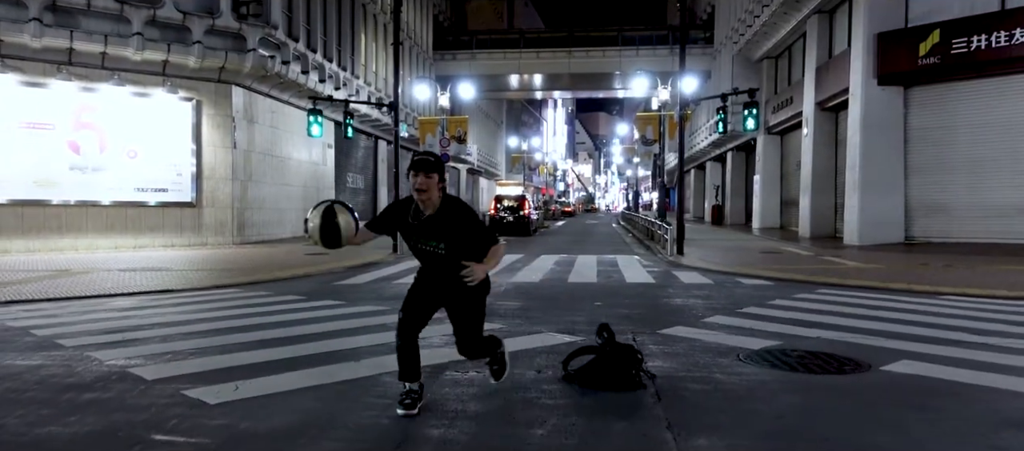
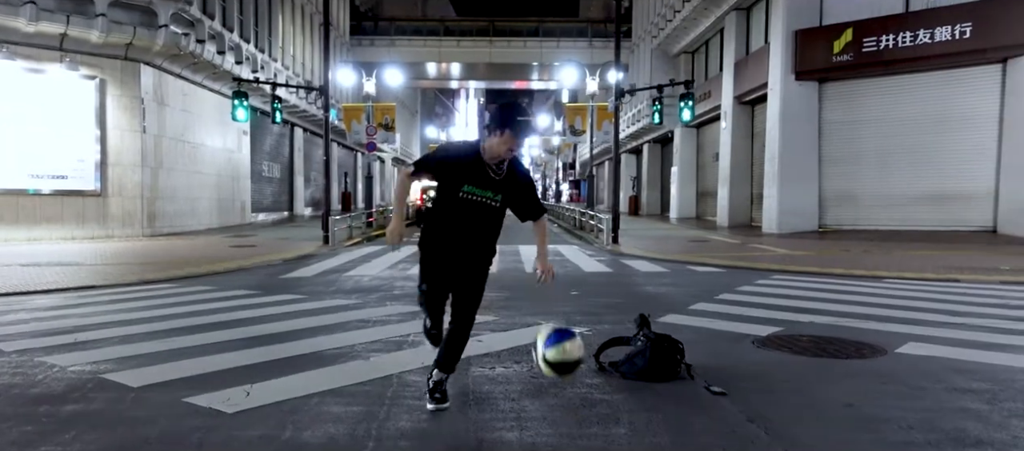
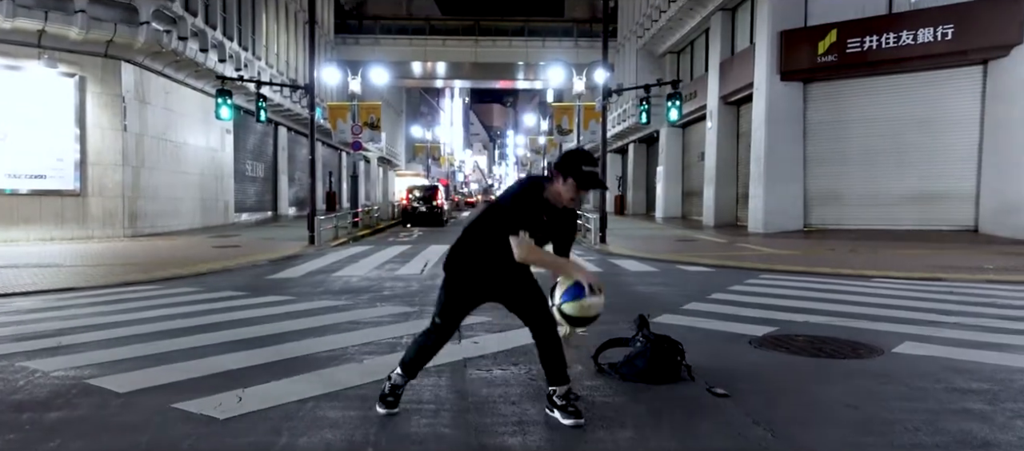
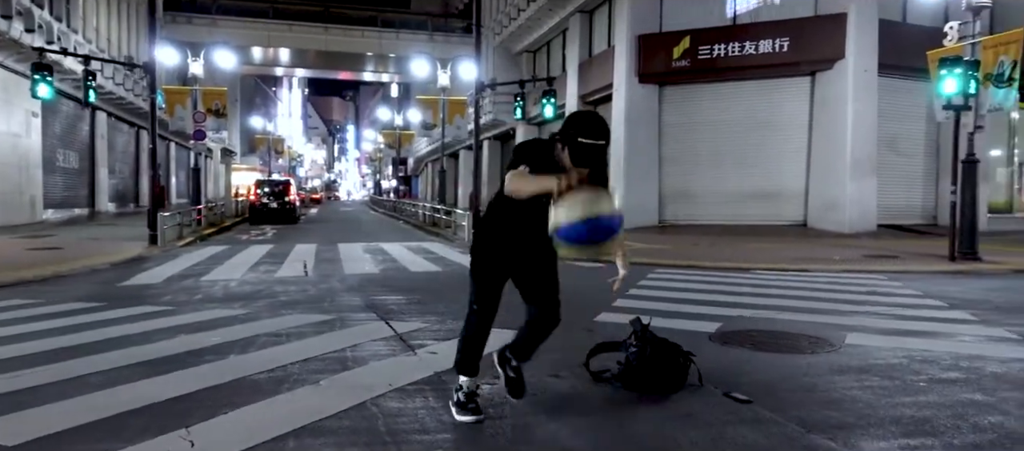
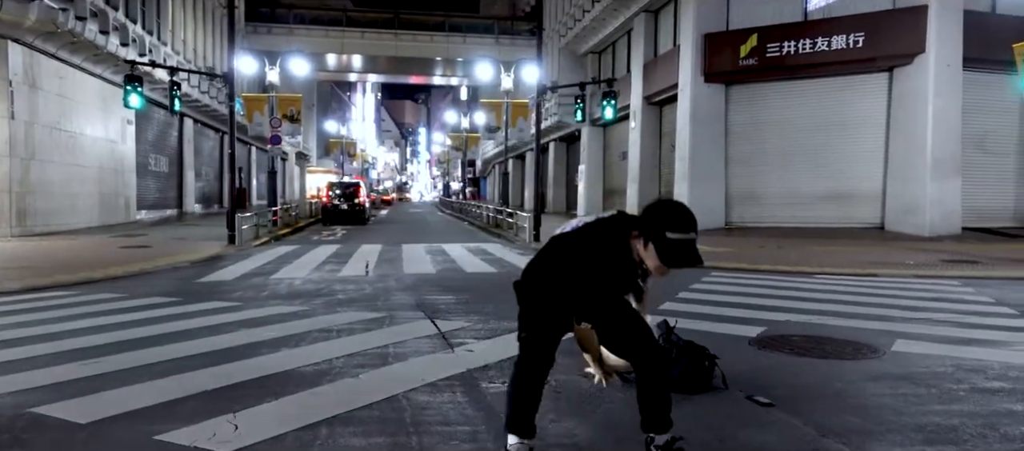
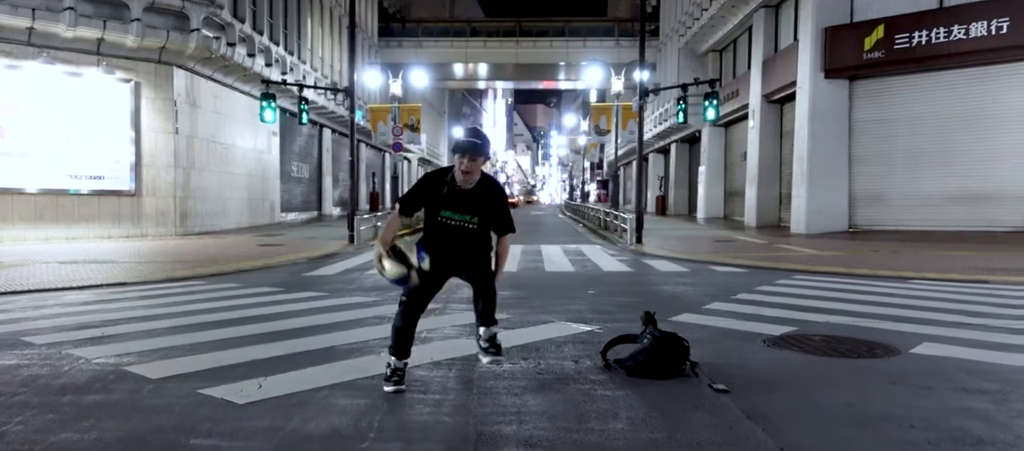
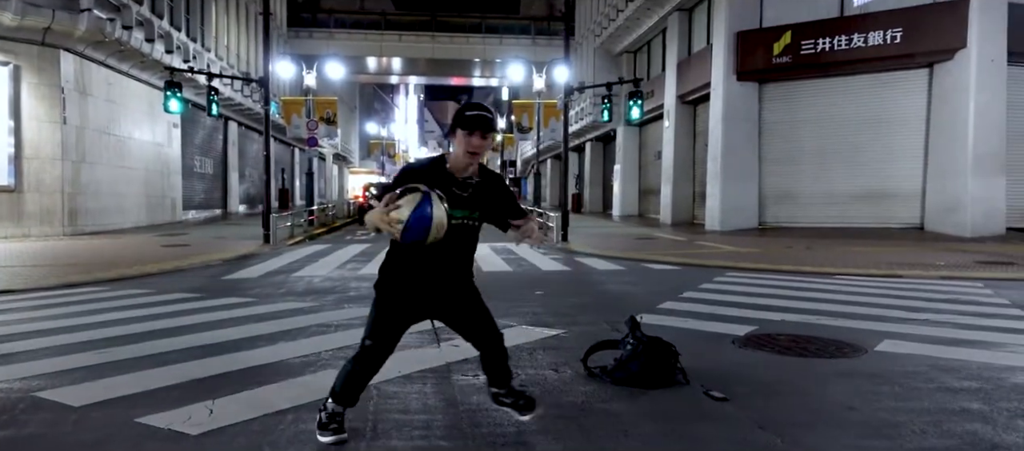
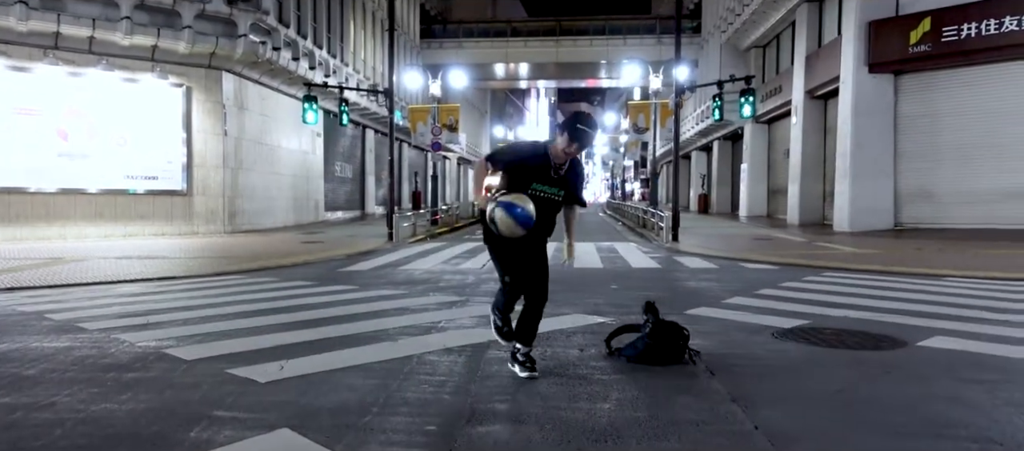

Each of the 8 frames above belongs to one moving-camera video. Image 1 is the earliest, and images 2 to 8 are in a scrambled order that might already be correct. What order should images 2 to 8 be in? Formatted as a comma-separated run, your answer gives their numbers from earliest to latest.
8, 6, 2, 3, 7, 5, 4
